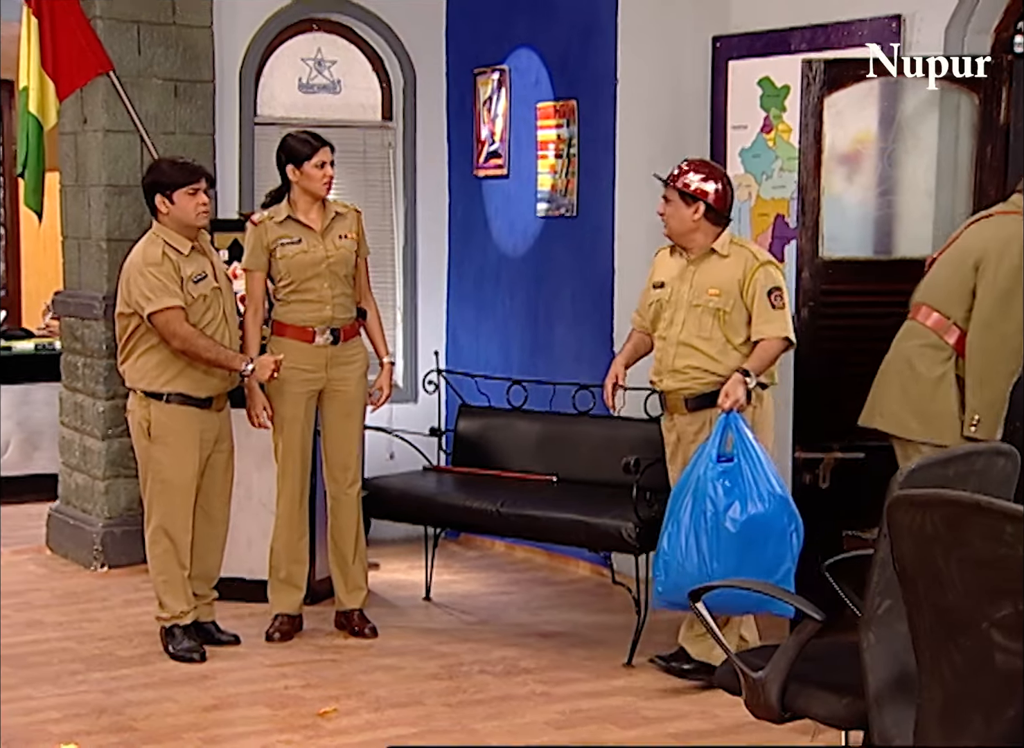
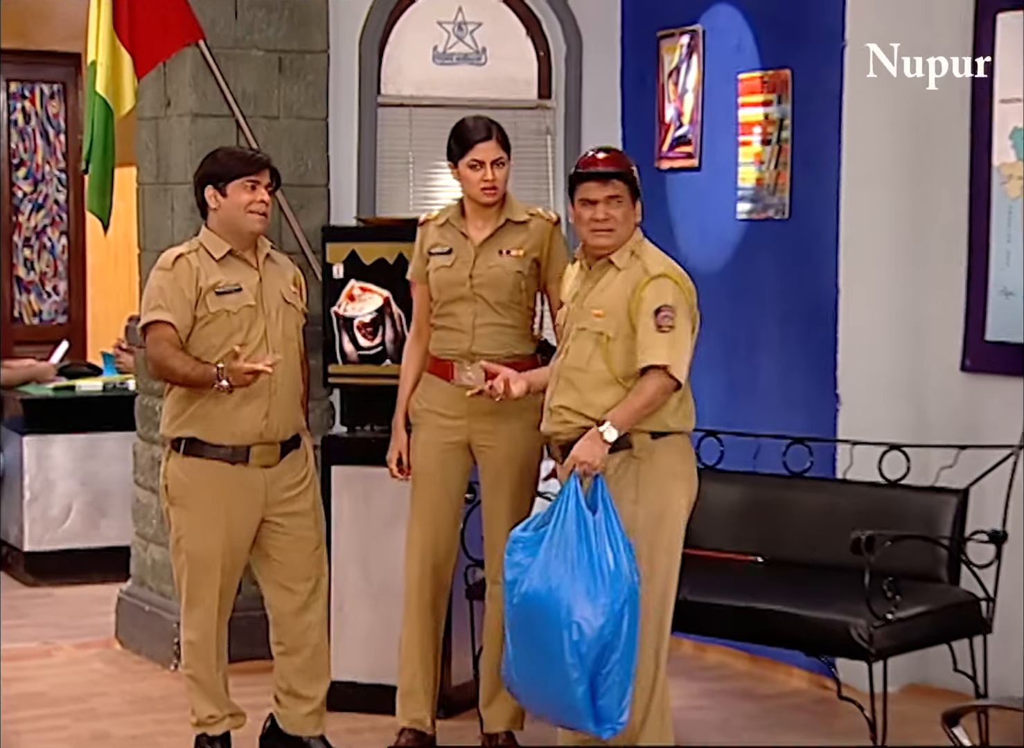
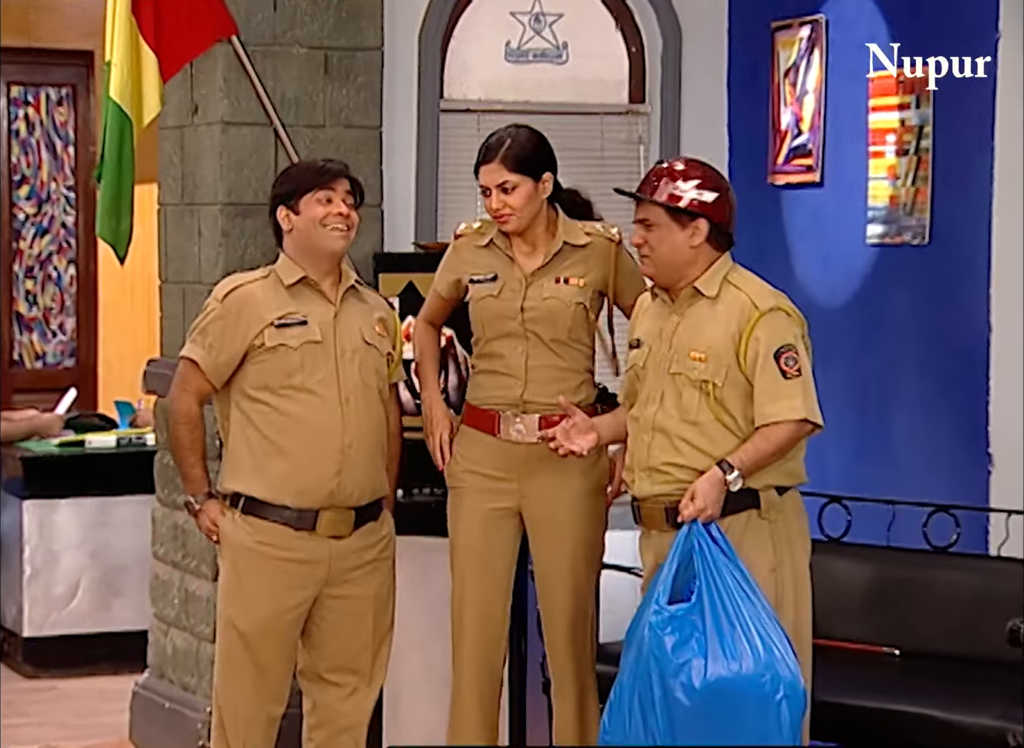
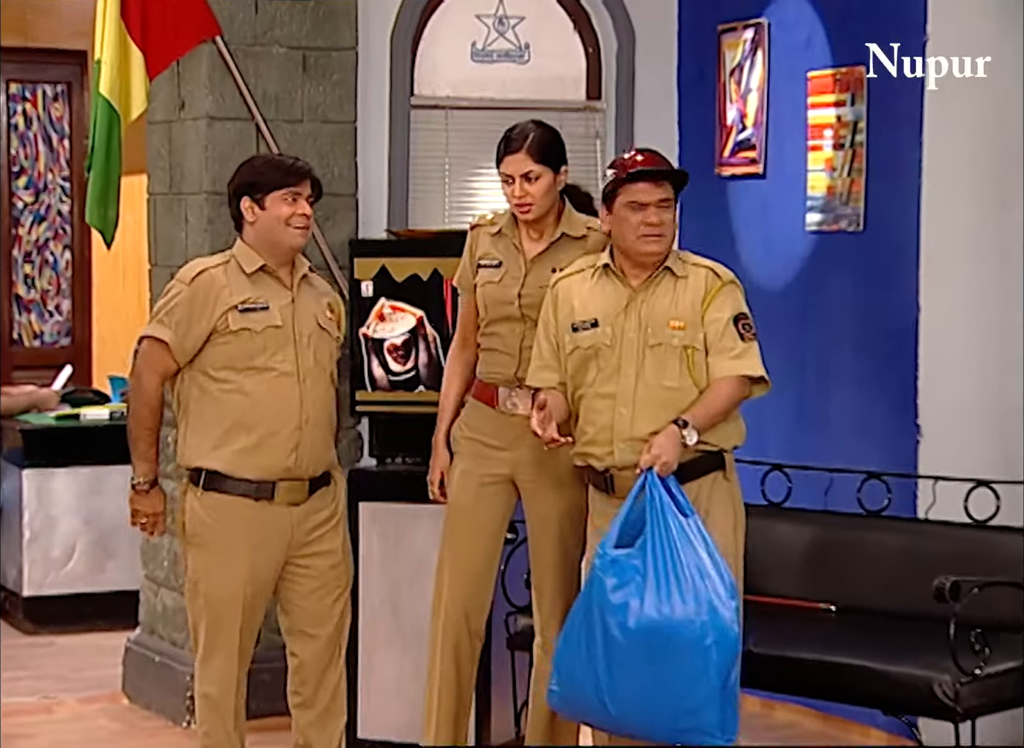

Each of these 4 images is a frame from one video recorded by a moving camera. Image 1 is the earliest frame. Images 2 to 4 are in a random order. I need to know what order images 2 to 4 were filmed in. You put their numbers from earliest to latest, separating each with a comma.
2, 4, 3
